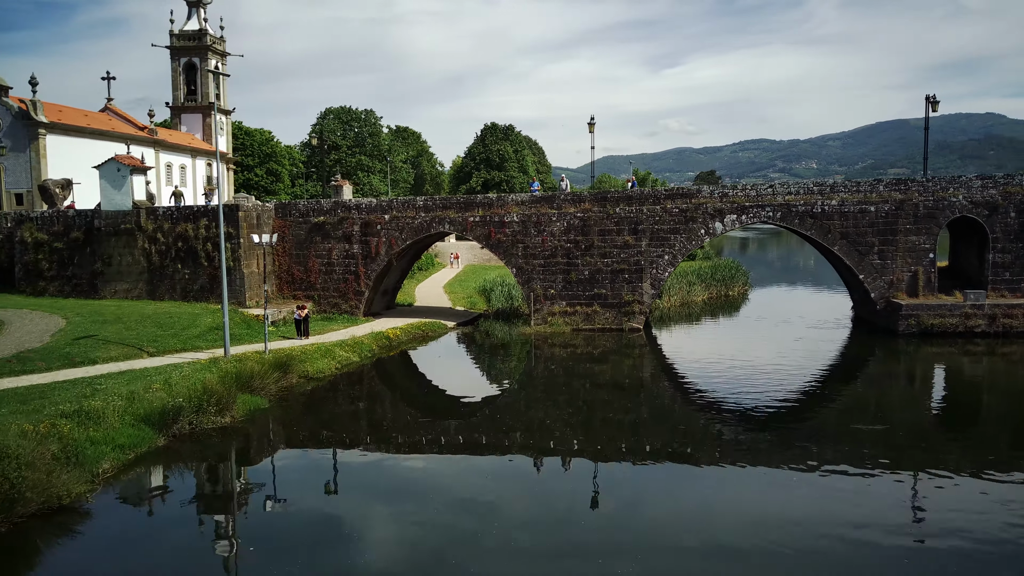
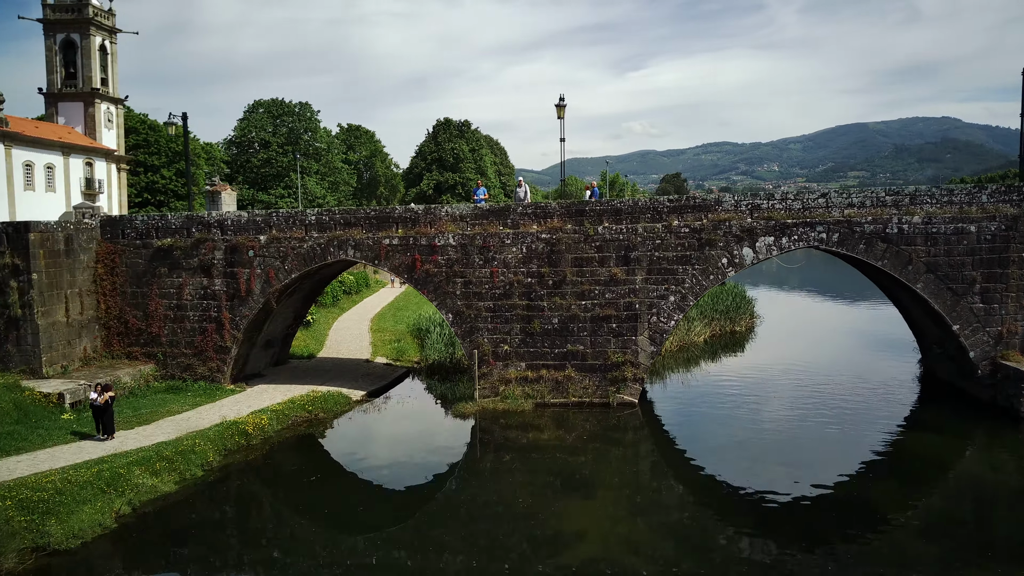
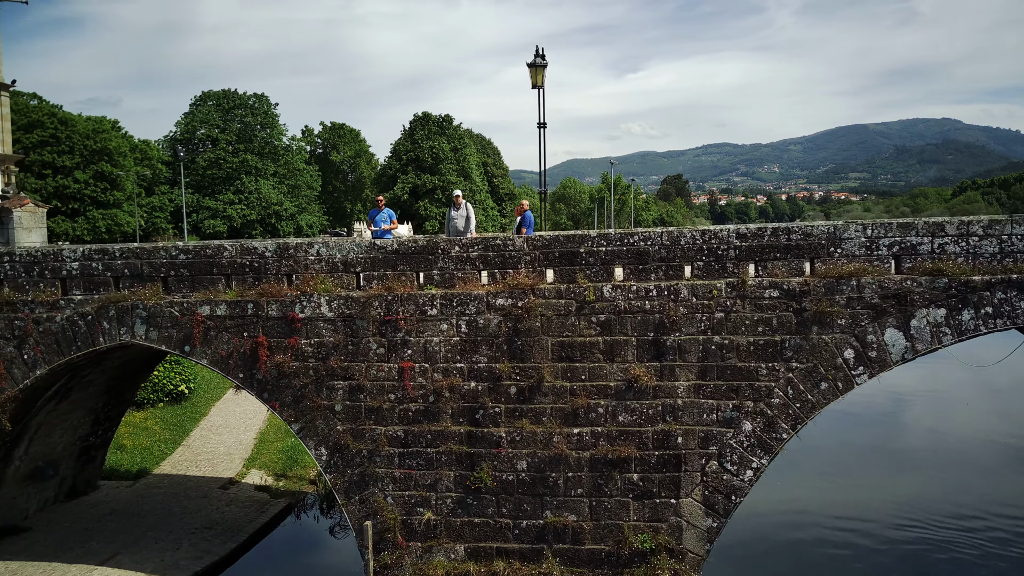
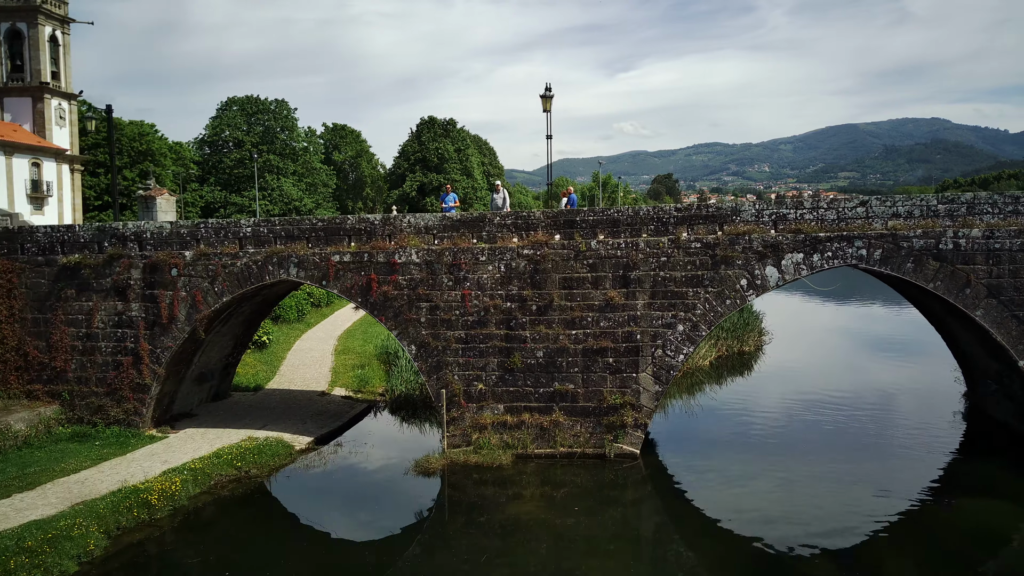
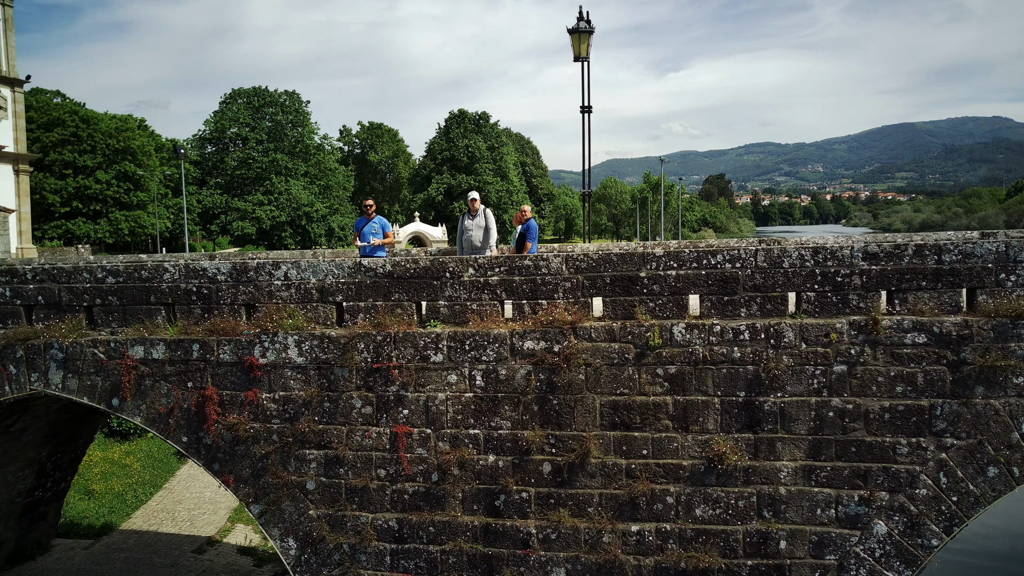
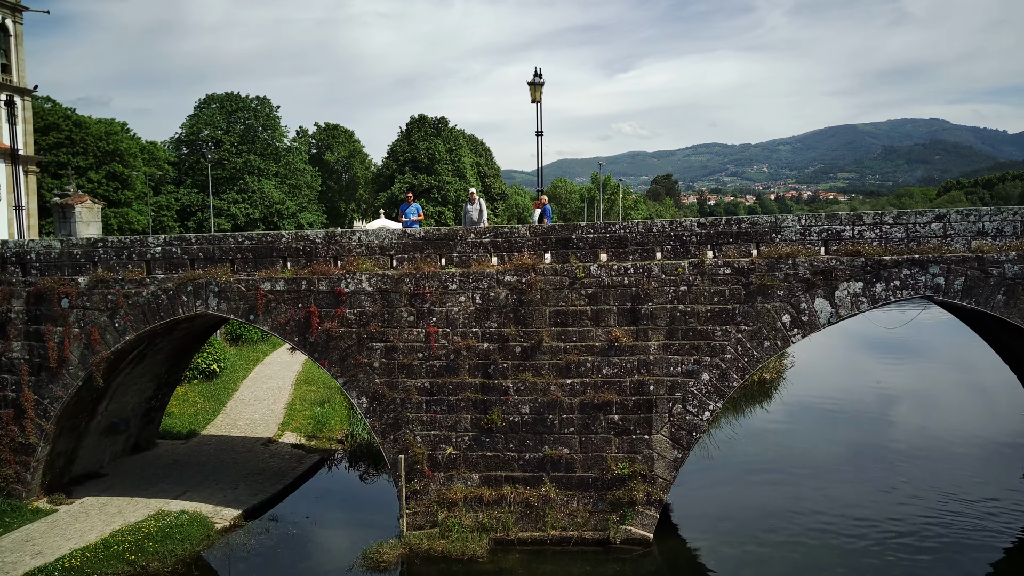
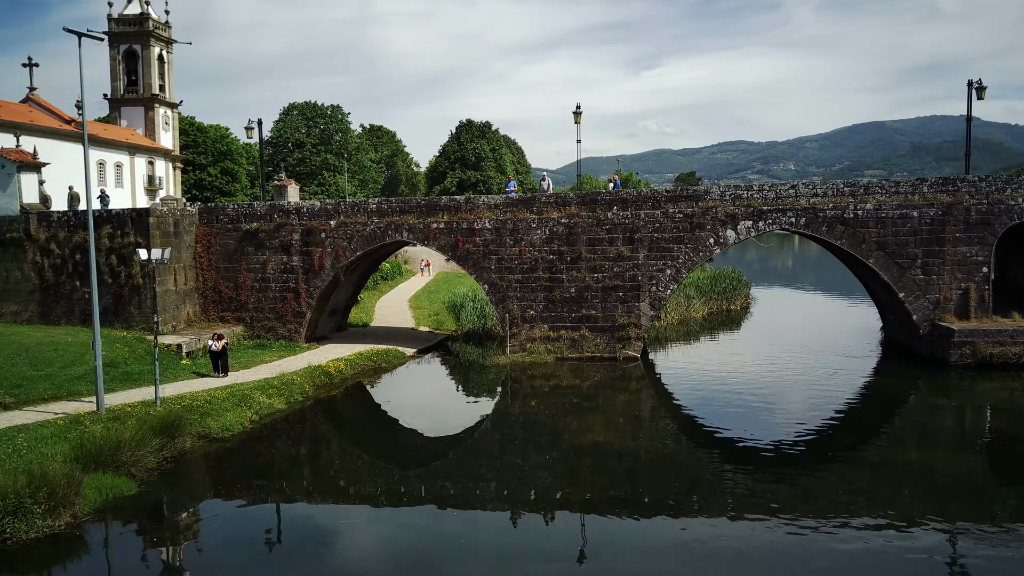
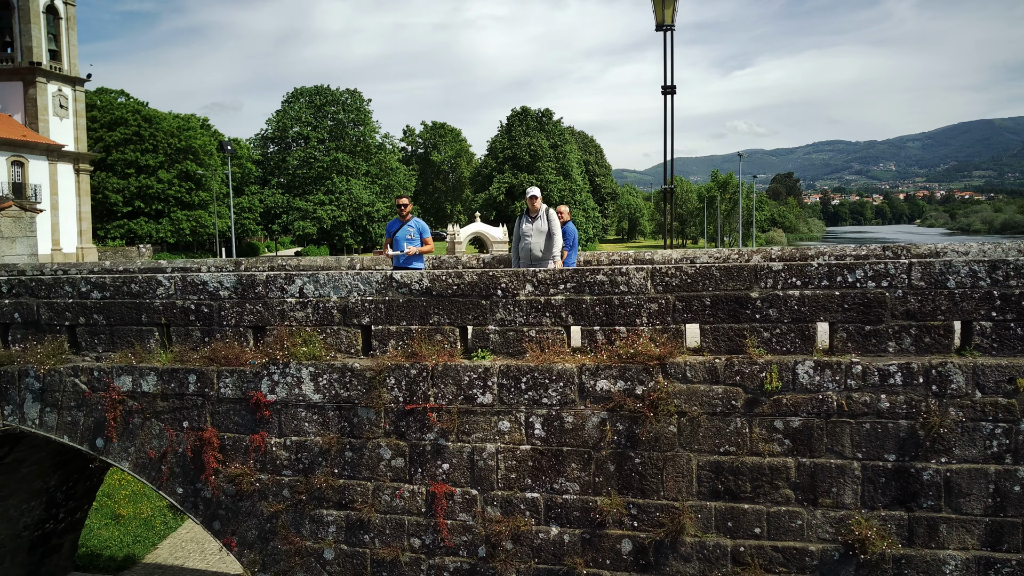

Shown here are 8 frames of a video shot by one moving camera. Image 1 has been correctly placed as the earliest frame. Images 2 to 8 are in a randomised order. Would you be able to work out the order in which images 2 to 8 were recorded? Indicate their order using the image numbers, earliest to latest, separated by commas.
7, 2, 4, 6, 3, 5, 8
